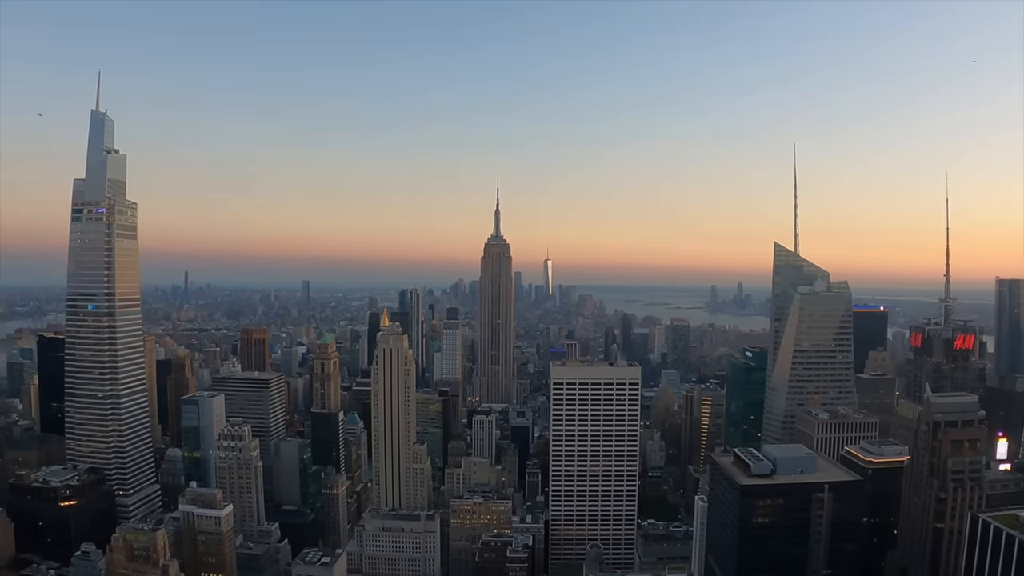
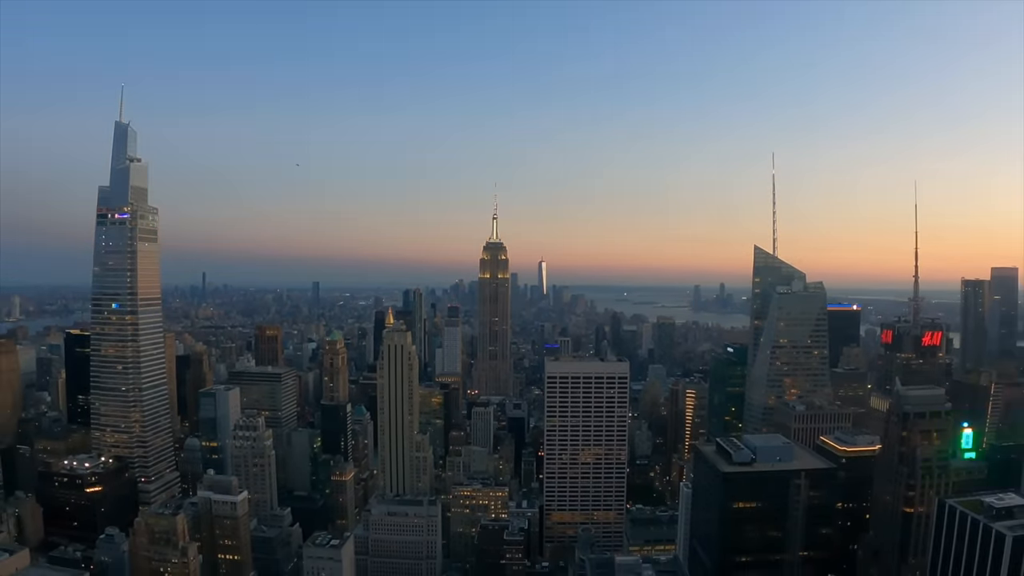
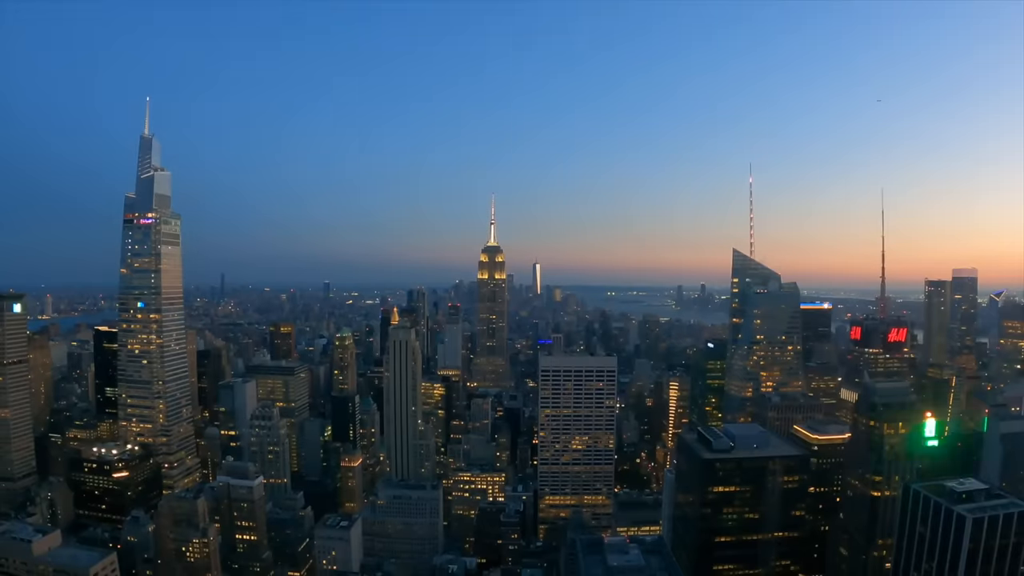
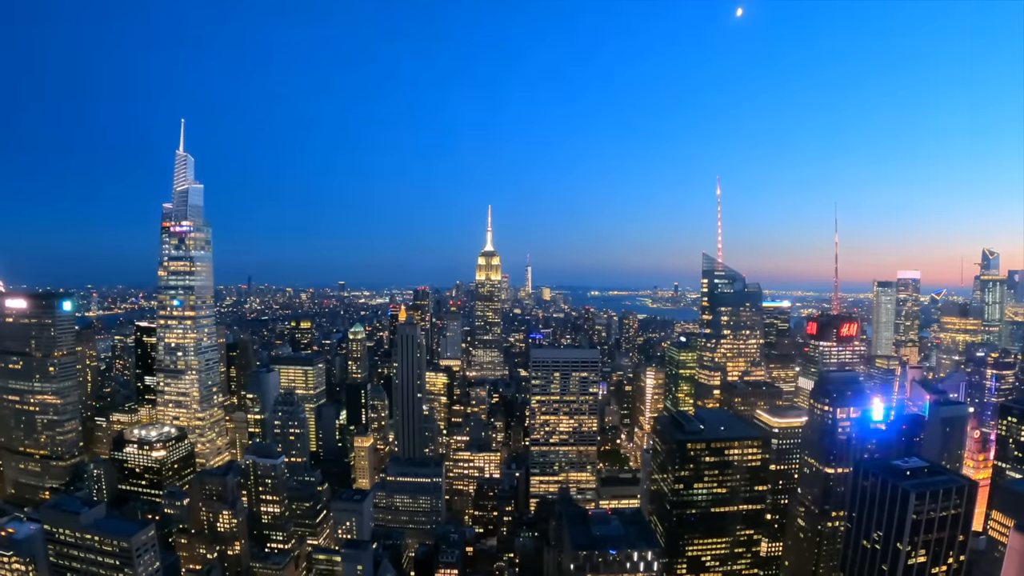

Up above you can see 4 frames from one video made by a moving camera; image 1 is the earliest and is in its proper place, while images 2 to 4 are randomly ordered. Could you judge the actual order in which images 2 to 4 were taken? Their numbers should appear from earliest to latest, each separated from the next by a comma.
2, 3, 4
